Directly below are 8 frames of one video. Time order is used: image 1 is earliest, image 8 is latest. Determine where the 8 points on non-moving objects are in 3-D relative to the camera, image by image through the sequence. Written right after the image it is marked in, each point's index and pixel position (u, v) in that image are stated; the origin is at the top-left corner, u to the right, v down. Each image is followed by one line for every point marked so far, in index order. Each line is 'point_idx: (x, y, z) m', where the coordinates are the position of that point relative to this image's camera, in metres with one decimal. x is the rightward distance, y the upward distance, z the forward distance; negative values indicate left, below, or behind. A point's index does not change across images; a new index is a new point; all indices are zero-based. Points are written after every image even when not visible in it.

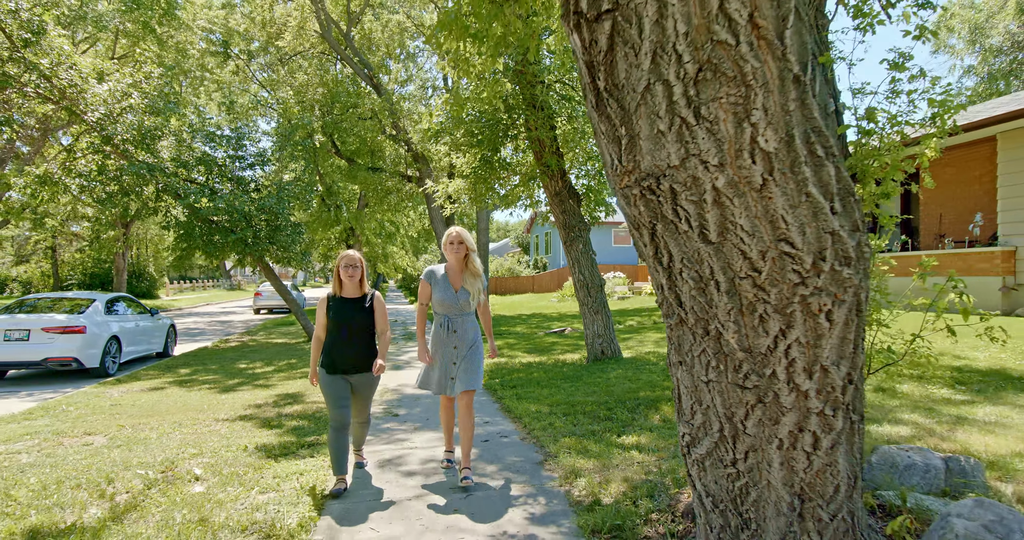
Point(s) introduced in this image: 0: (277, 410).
0: (-2.8, -1.6, +7.8) m
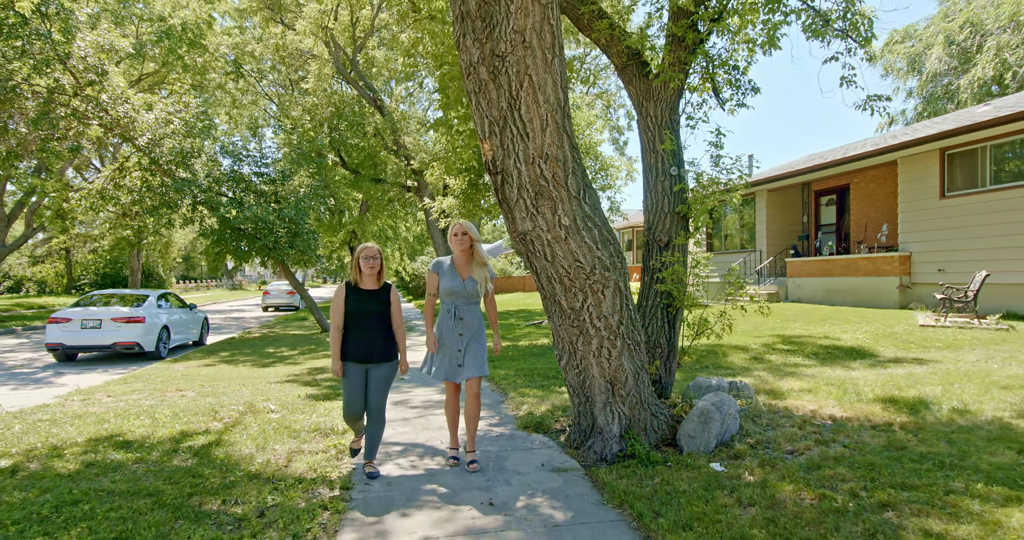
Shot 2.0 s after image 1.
0: (-3.1, -1.6, +10.2) m
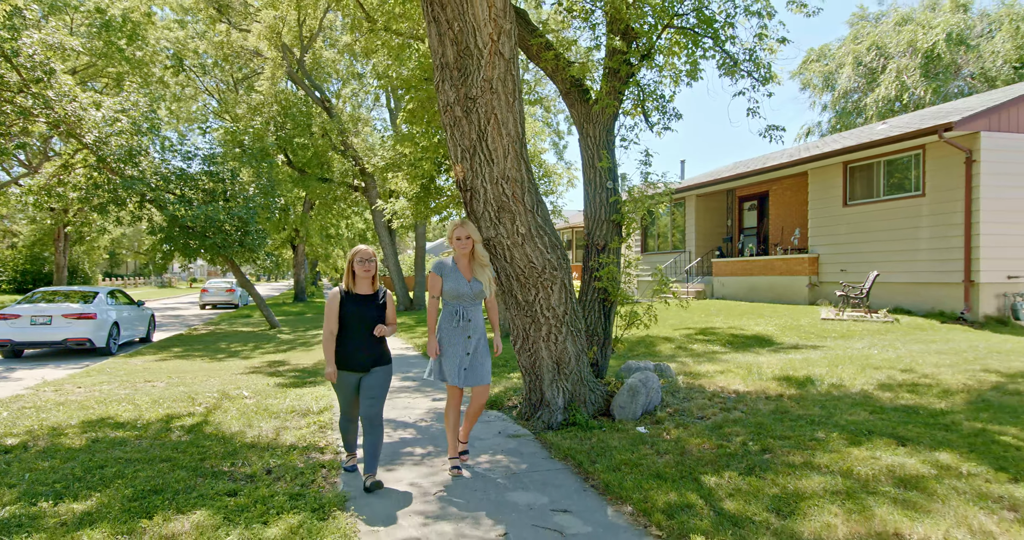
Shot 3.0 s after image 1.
0: (-3.9, -1.6, +10.8) m
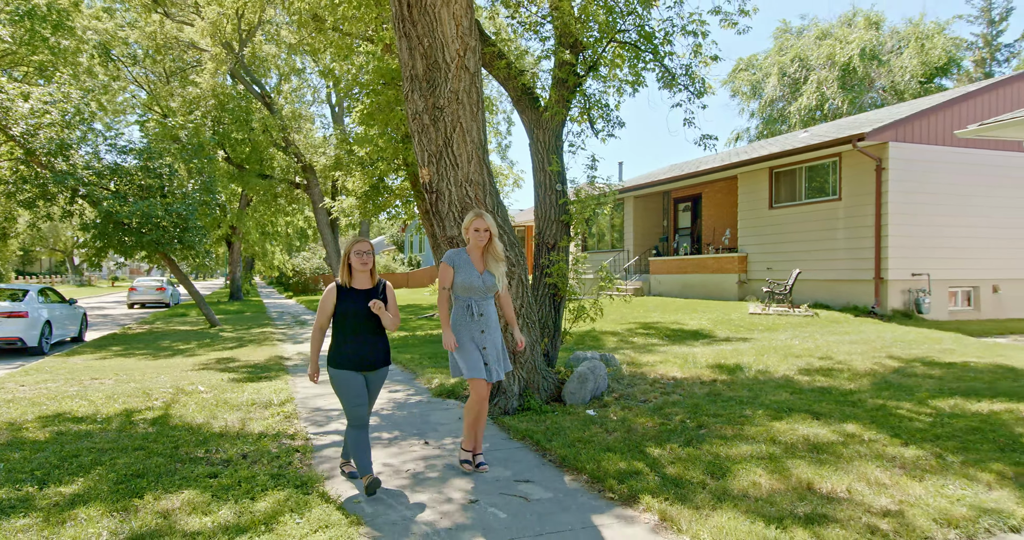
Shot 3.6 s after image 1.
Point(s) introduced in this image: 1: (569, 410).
0: (-4.7, -1.6, +10.9) m
1: (+0.5, -1.3, +6.0) m
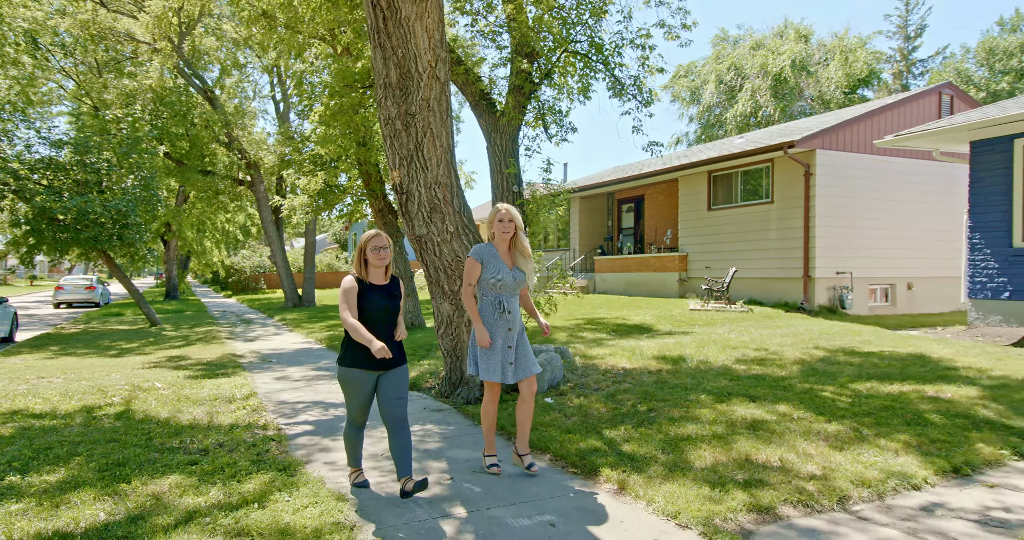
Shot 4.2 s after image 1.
0: (-5.5, -1.5, +10.8) m
1: (+0.2, -1.2, +6.4) m
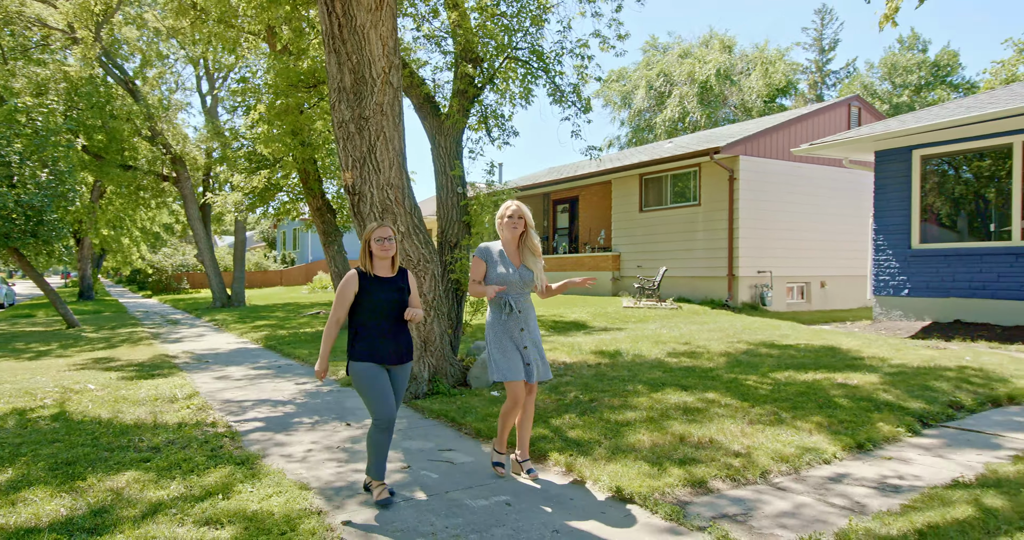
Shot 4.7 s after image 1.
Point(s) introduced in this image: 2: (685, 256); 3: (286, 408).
0: (-6.4, -1.5, +10.5) m
1: (-0.4, -1.2, +6.7) m
2: (+4.3, +0.3, +16.3) m
3: (-2.2, -1.3, +6.4) m
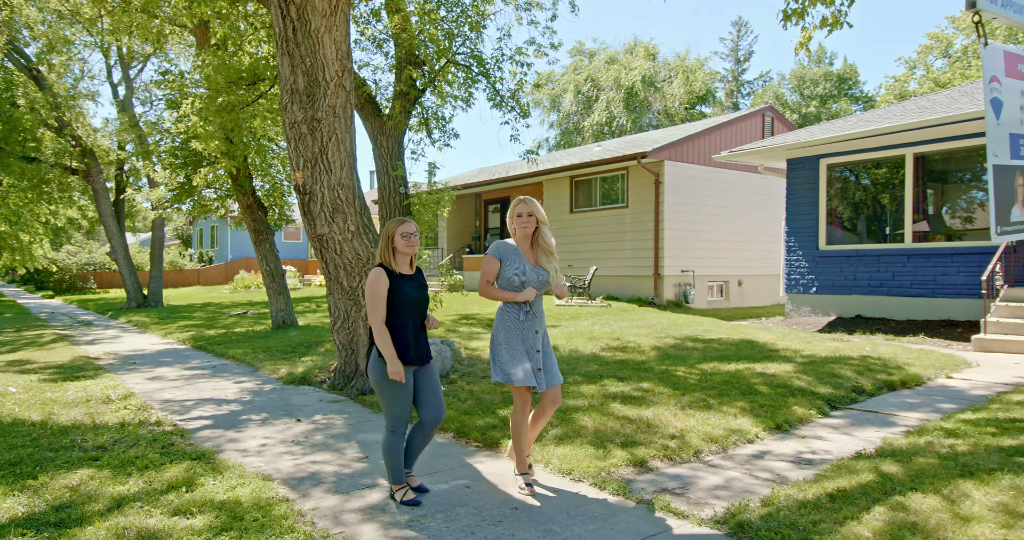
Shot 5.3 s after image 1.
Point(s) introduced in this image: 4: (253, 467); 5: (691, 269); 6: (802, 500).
0: (-7.4, -1.5, +10.0) m
1: (-1.0, -1.2, +6.9) m
2: (+2.6, +0.4, +17.0) m
3: (-2.7, -1.3, +6.4) m
4: (-1.7, -1.3, +4.4) m
5: (+4.4, 0.0, +16.4) m
6: (+1.5, -1.2, +3.5) m
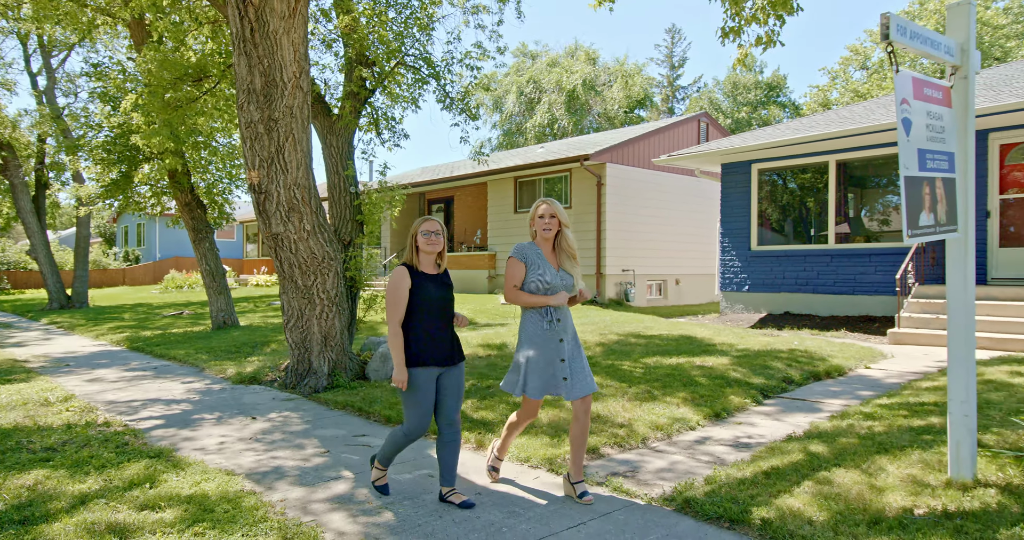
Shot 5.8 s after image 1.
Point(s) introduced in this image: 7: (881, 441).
0: (-8.2, -1.4, +9.5) m
1: (-1.5, -1.2, +7.0) m
2: (+1.2, +0.4, +17.4) m
3: (-3.2, -1.3, +6.4) m
4: (-2.0, -1.3, +4.4) m
5: (+3.0, 0.0, +16.9) m
6: (+1.3, -1.2, +3.9) m
7: (+2.4, -1.1, +4.3) m
